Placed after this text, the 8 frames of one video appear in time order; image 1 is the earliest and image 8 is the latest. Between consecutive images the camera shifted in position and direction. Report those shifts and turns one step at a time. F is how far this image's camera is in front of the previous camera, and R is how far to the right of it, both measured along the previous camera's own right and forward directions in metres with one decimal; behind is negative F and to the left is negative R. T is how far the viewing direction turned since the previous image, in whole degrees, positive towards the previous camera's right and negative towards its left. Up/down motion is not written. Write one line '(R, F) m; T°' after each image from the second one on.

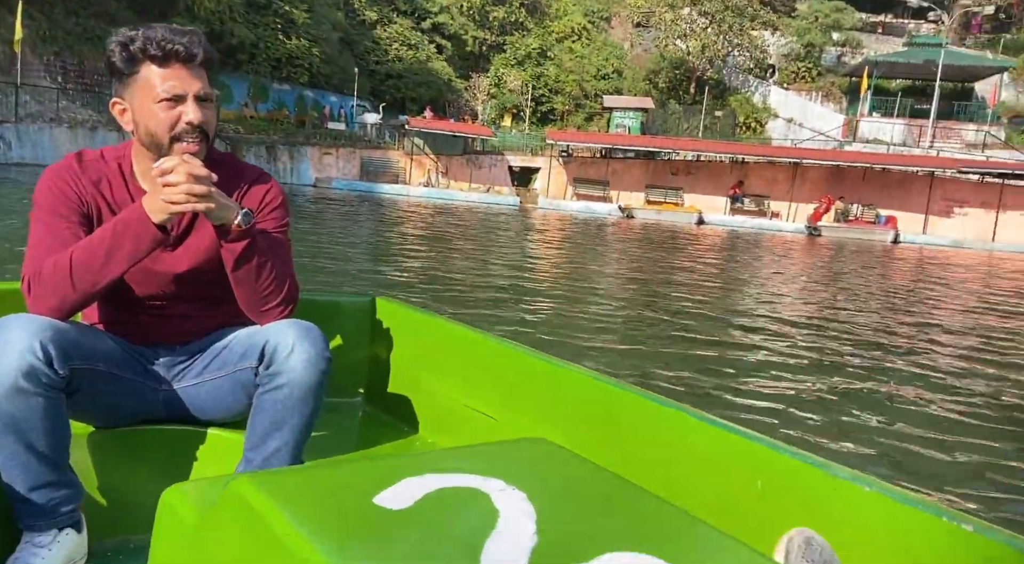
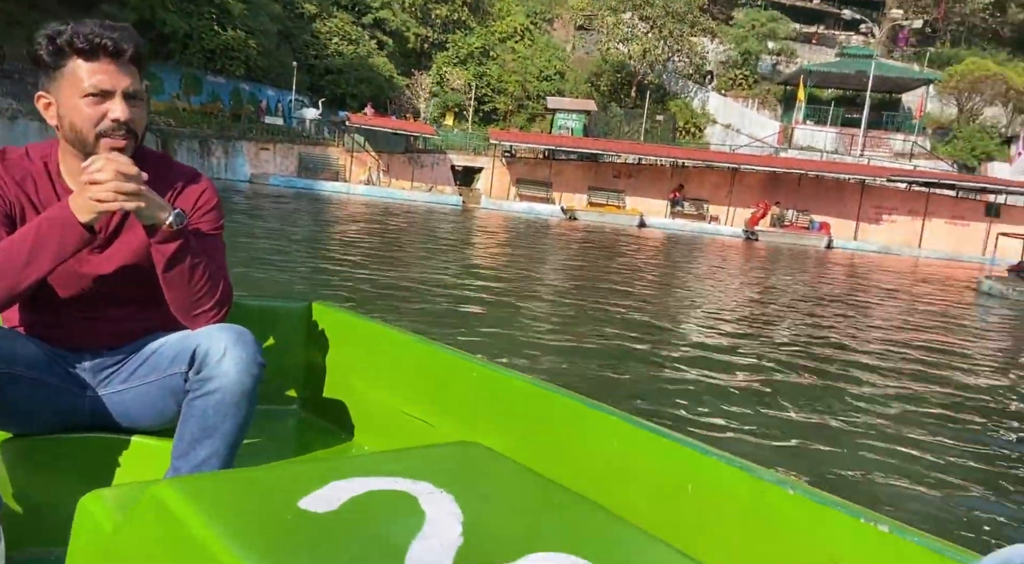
(-0.5, 0.0) m; +5°
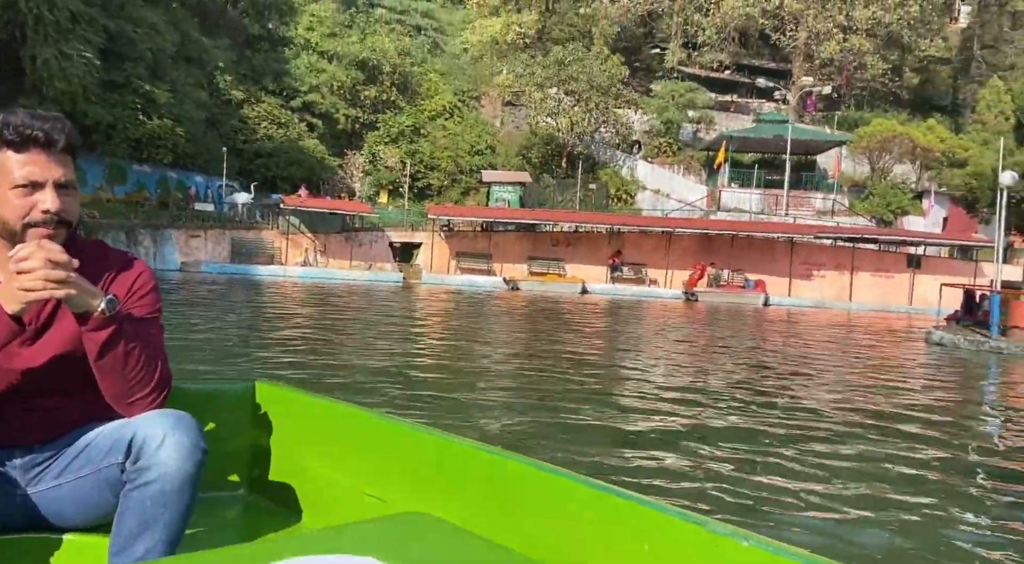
(-0.8, -0.1) m; +6°
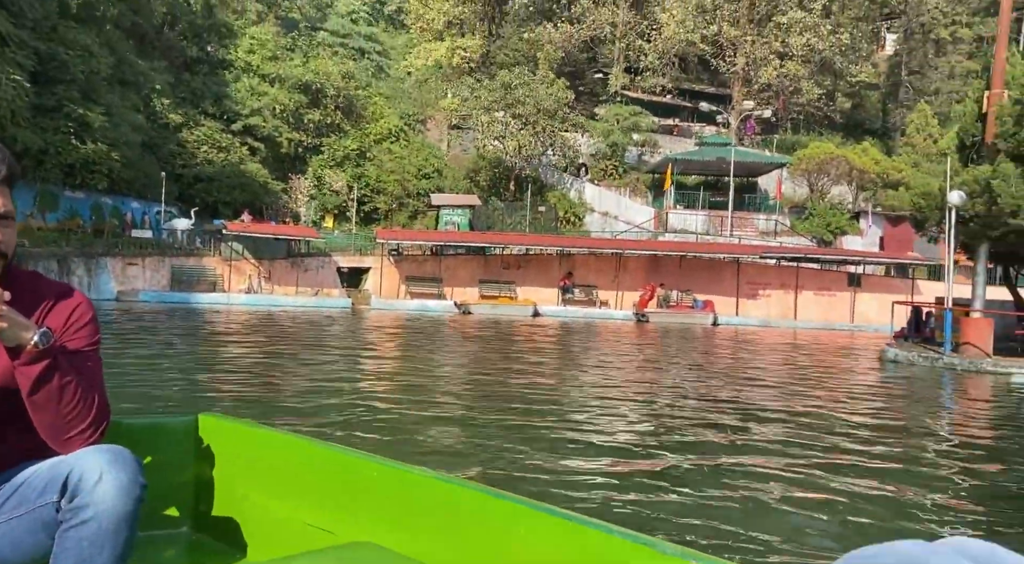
(-0.7, +0.1) m; +5°
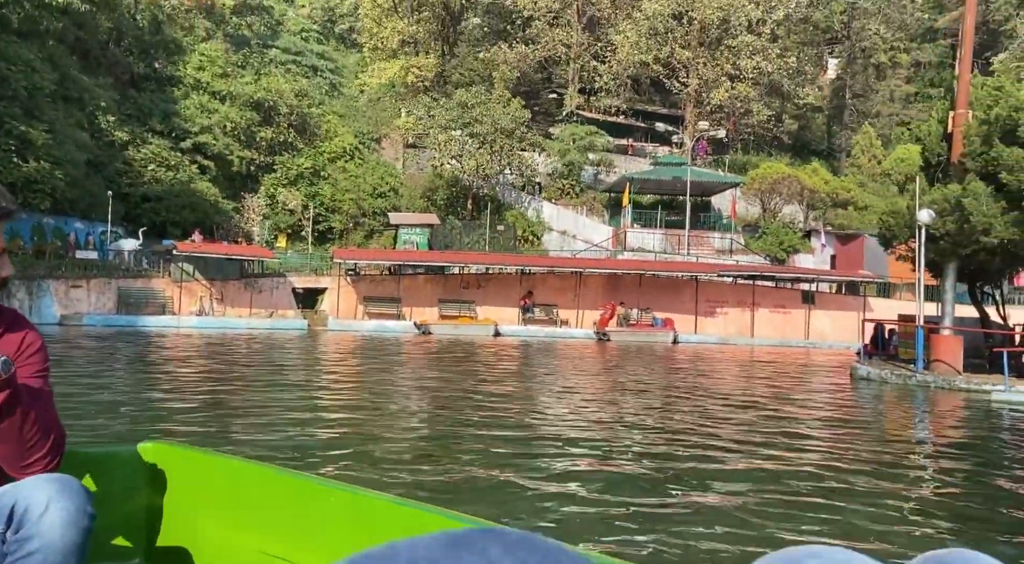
(-0.6, +0.1) m; +5°
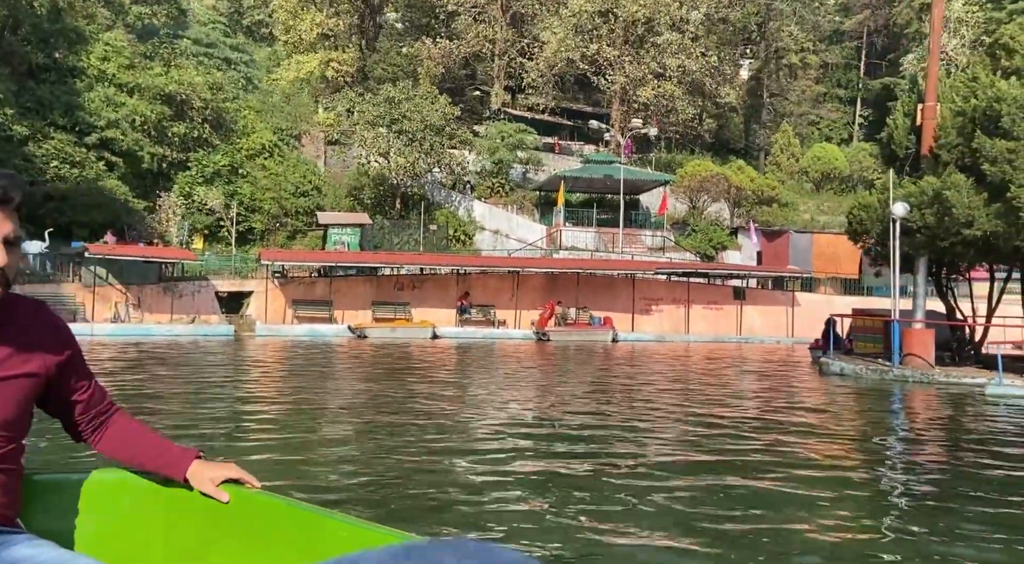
(-1.2, +0.4) m; +8°
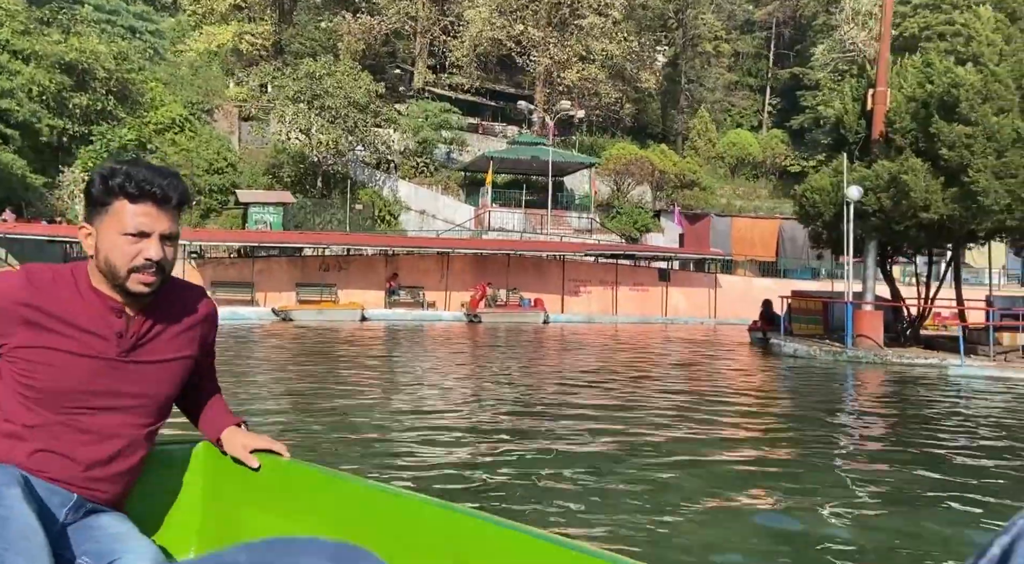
(-1.0, +0.4) m; +8°
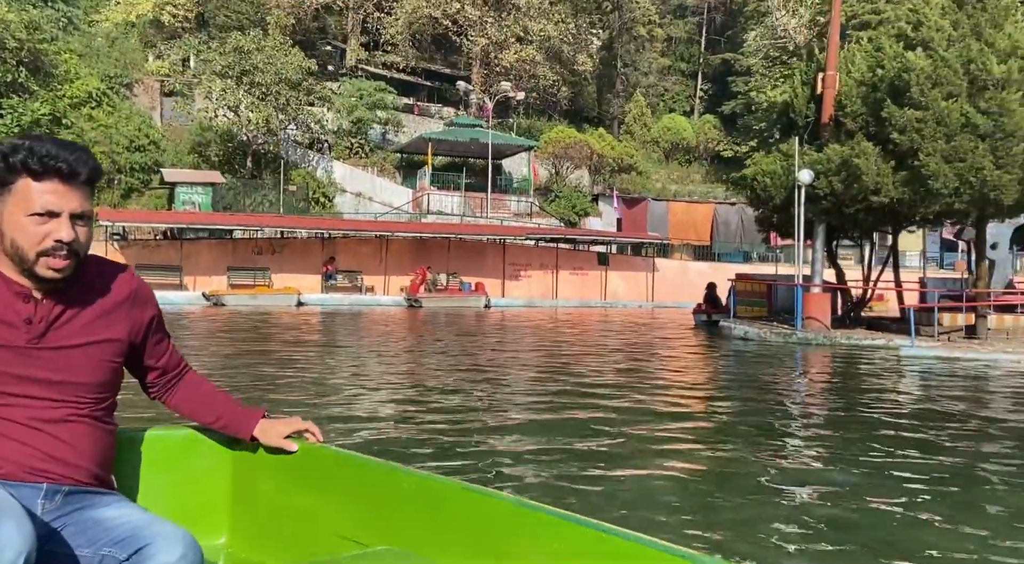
(-0.5, +0.4) m; +5°
